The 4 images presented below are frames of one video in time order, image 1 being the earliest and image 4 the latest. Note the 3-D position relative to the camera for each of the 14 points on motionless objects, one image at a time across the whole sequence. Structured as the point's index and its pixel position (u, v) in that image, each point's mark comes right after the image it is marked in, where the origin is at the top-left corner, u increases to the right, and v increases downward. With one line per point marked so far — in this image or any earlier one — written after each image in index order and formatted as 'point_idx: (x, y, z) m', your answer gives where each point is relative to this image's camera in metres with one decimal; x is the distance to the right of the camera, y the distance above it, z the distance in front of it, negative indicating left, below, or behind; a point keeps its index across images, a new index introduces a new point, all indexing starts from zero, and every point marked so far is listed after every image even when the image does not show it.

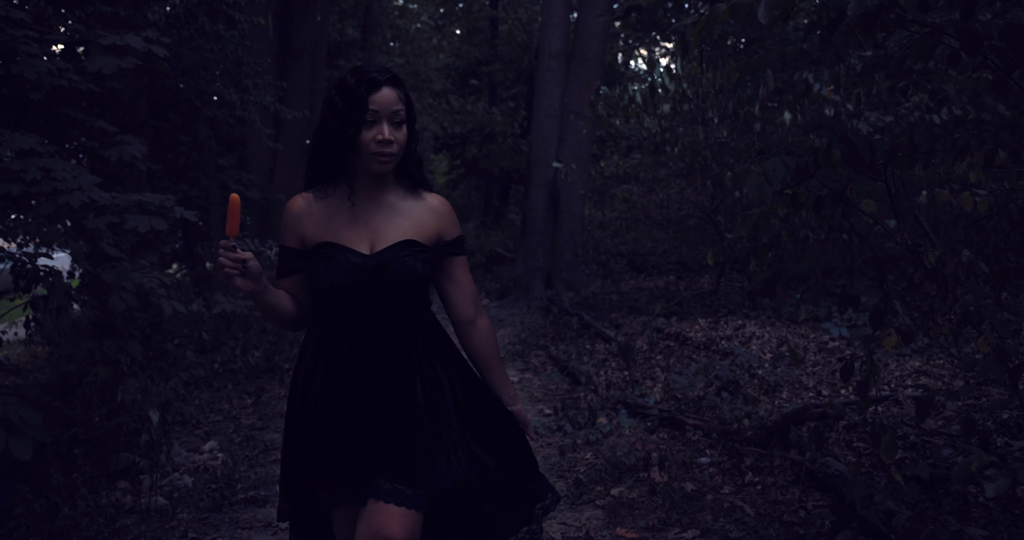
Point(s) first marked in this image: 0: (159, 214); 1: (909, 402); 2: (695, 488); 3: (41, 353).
0: (-2.6, +0.4, +5.4) m
1: (+2.4, -0.8, +4.5) m
2: (+1.1, -1.3, +4.2) m
3: (-5.0, -0.9, +7.8) m
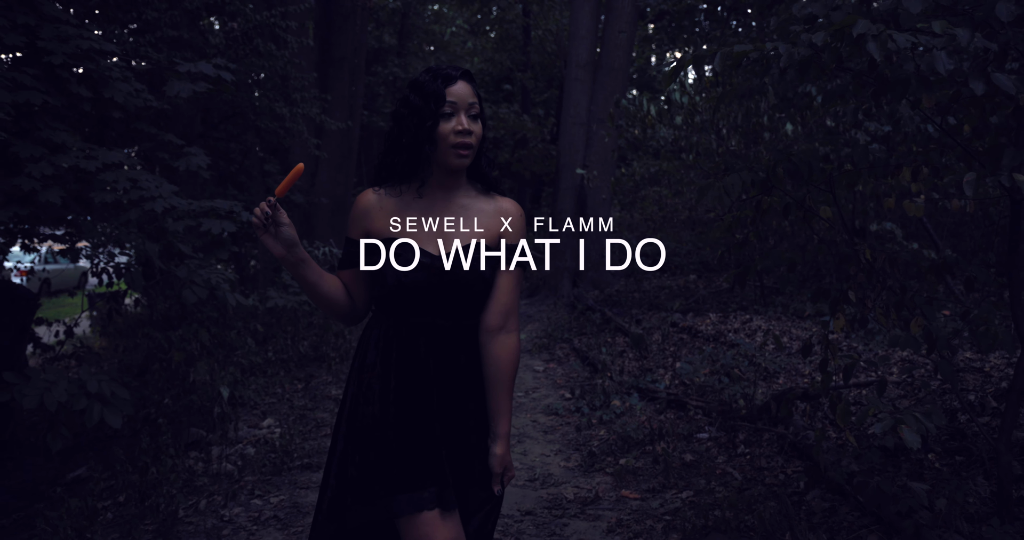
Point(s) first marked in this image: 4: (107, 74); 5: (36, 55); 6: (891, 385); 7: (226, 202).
0: (-2.4, +0.4, +6.2) m
1: (+2.6, -0.8, +5.0) m
2: (+1.2, -1.2, +4.8) m
3: (-4.7, -0.9, +8.6) m
4: (-3.2, +1.5, +5.8) m
5: (-3.5, +1.6, +5.4) m
6: (+2.6, -0.8, +5.0) m
7: (-2.4, +0.6, +6.1) m
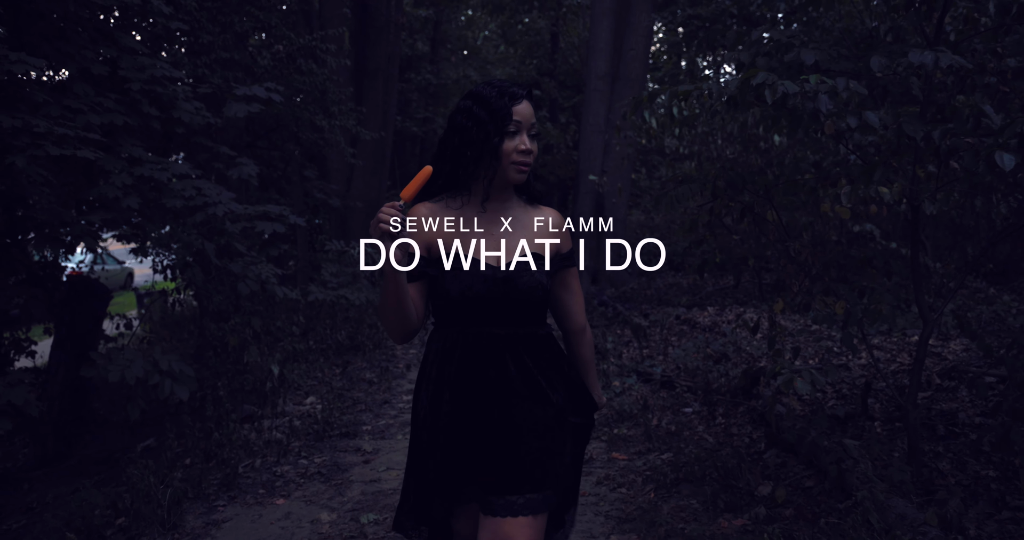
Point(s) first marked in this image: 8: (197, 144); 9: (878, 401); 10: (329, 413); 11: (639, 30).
0: (-2.3, +0.5, +7.1) m
1: (+2.6, -0.8, +5.7) m
2: (+1.2, -1.2, +5.6) m
3: (-4.5, -0.8, +9.6) m
4: (-3.1, +1.6, +6.7) m
5: (-3.5, +1.6, +6.4) m
6: (+2.6, -0.7, +5.7) m
7: (-2.3, +0.6, +7.0) m
8: (-3.4, +1.3, +7.8) m
9: (+2.5, -0.9, +5.1) m
10: (-1.7, -1.3, +6.7) m
11: (+2.1, +4.0, +12.2) m
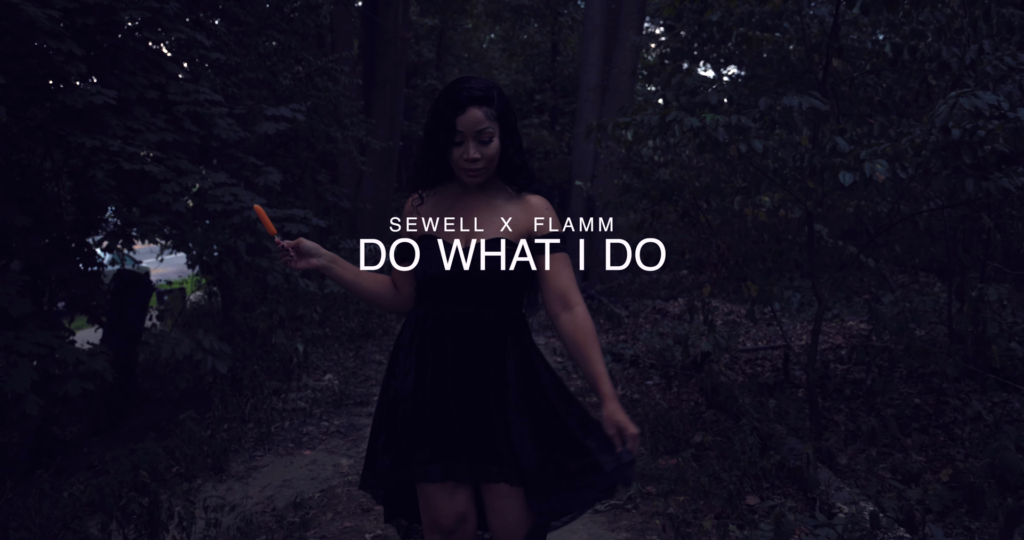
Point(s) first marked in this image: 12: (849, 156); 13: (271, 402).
0: (-2.4, +0.5, +8.2) m
1: (+2.5, -0.7, +6.7) m
2: (+1.1, -1.1, +6.6) m
3: (-4.5, -0.8, +10.7) m
4: (-3.2, +1.6, +7.8) m
5: (-3.6, +1.7, +7.5) m
6: (+2.5, -0.7, +6.7) m
7: (-2.4, +0.7, +8.1) m
8: (-3.5, +1.4, +8.9) m
9: (+2.4, -0.8, +6.1) m
10: (-1.8, -1.3, +7.8) m
11: (+2.1, +4.1, +13.2) m
12: (+1.9, +0.6, +4.1) m
13: (-2.4, -1.3, +7.2) m
